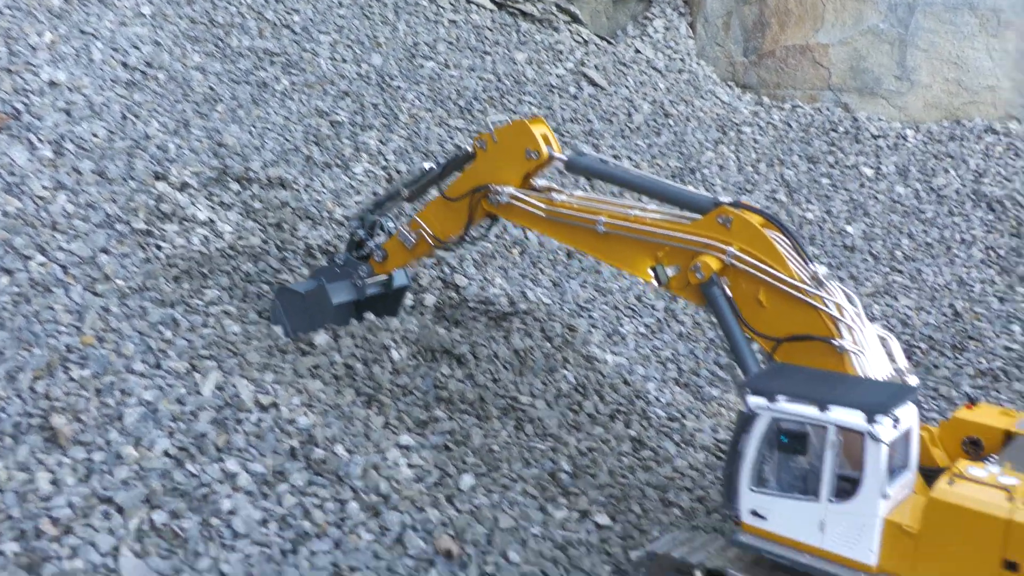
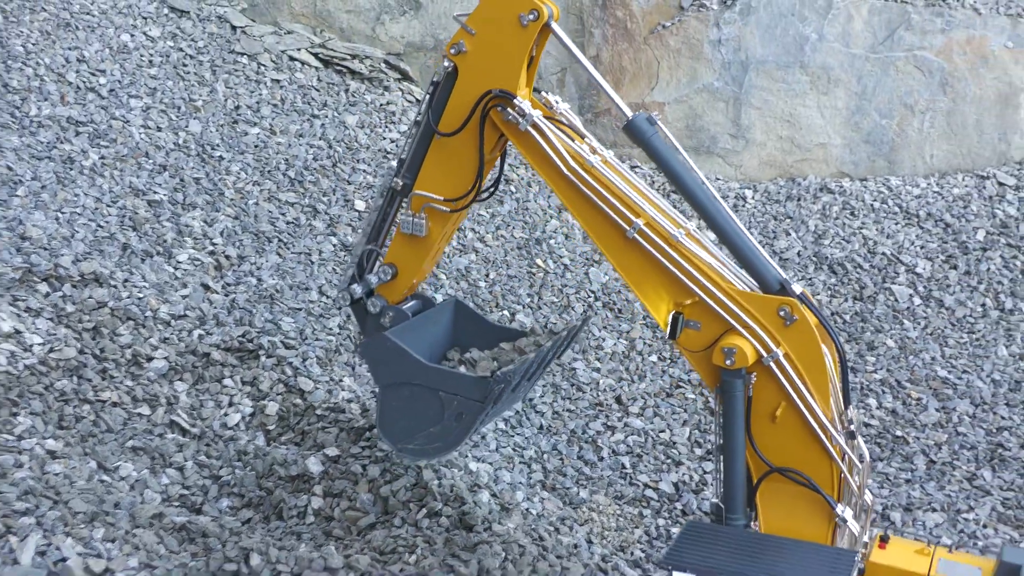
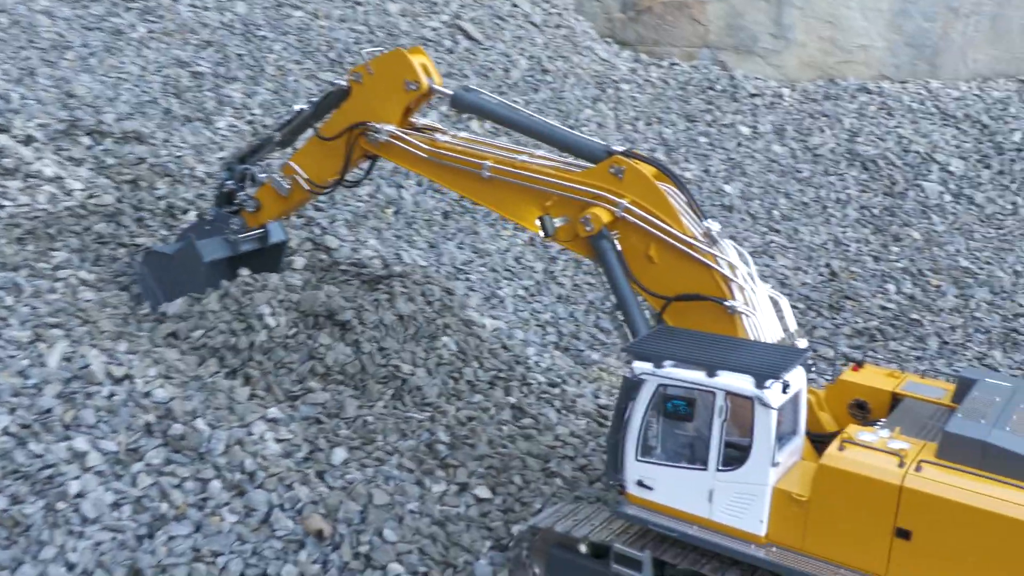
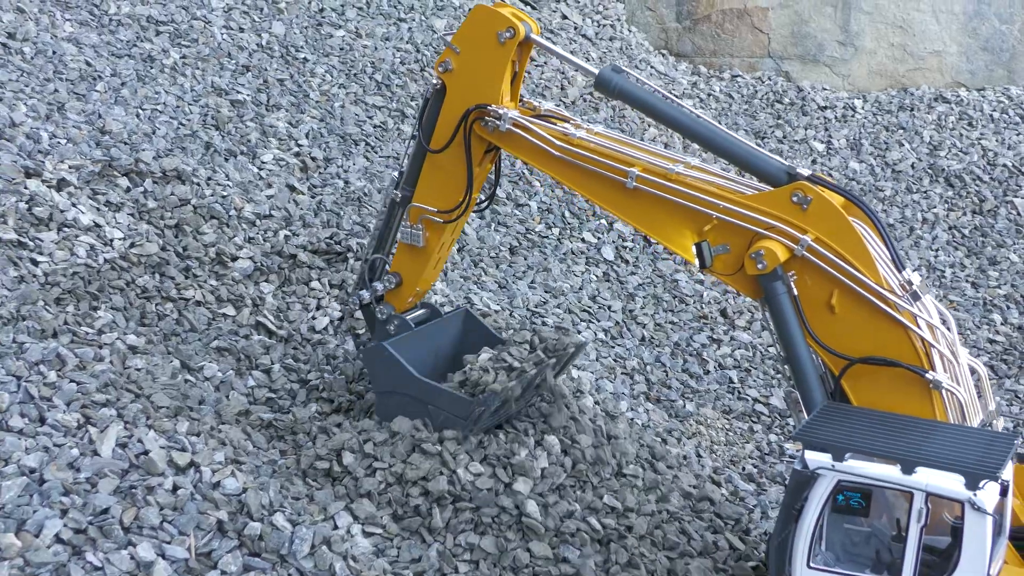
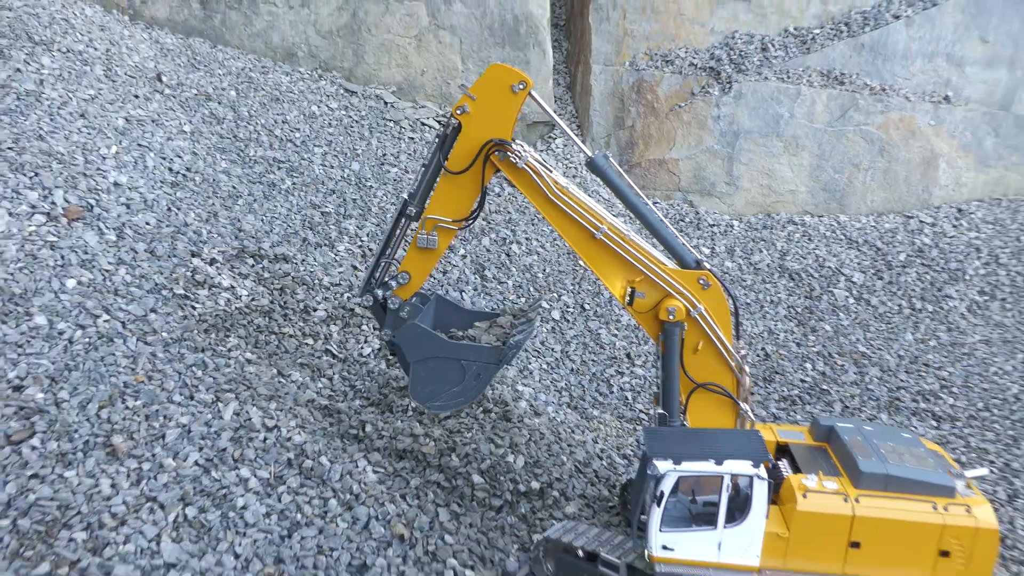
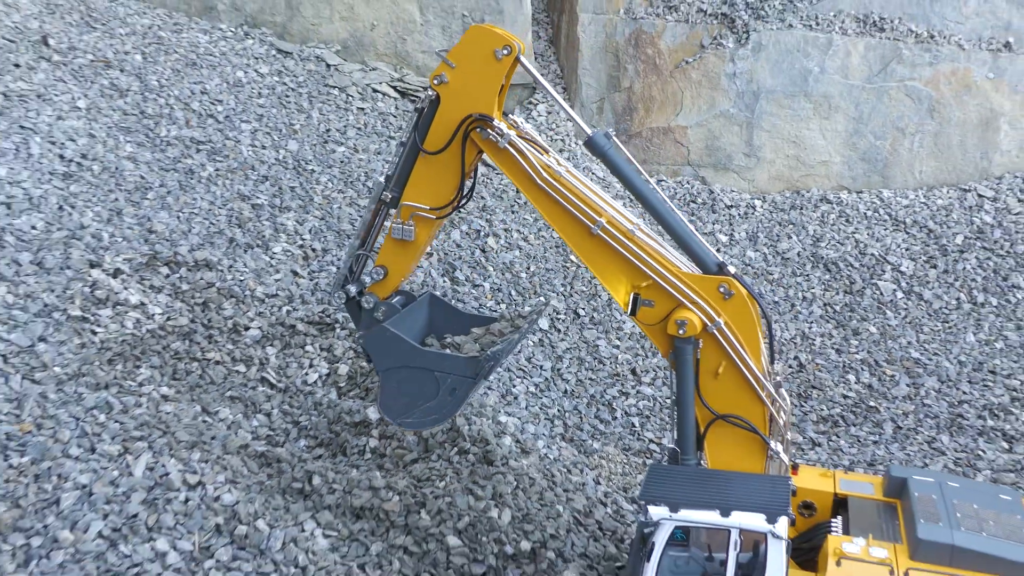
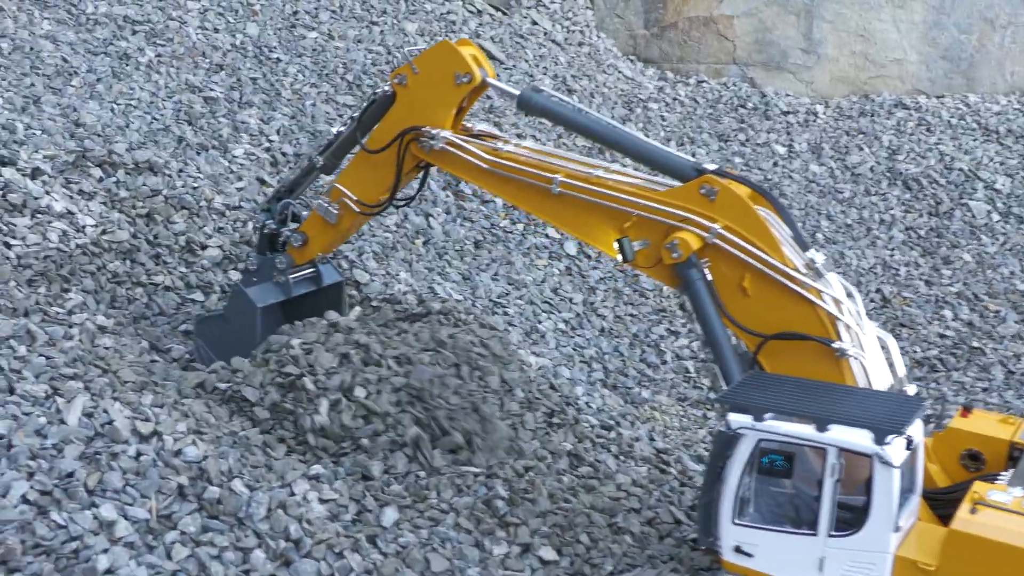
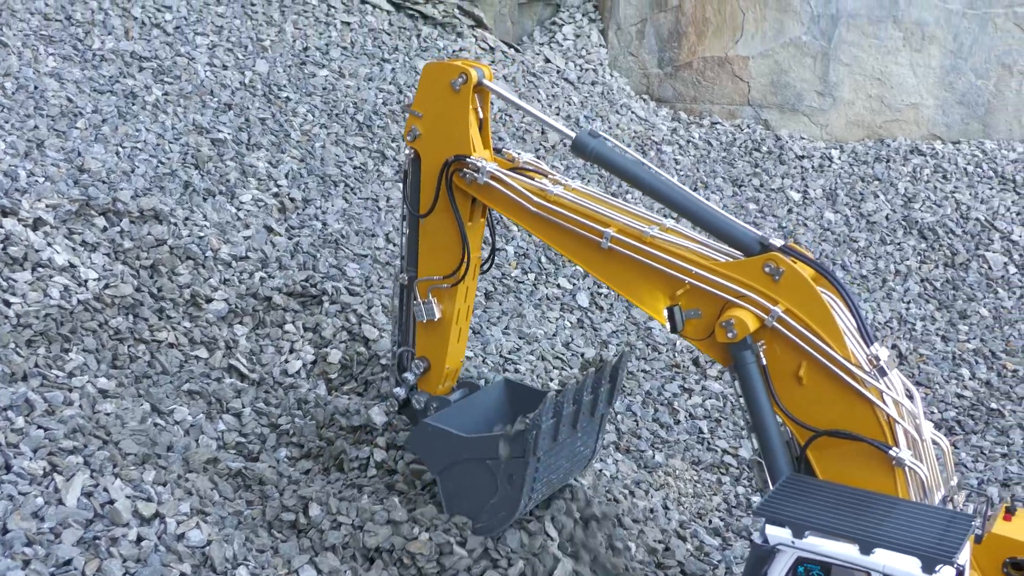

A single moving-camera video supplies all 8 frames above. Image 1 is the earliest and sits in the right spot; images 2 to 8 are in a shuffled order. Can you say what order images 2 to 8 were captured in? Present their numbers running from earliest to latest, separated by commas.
3, 7, 4, 8, 2, 6, 5
